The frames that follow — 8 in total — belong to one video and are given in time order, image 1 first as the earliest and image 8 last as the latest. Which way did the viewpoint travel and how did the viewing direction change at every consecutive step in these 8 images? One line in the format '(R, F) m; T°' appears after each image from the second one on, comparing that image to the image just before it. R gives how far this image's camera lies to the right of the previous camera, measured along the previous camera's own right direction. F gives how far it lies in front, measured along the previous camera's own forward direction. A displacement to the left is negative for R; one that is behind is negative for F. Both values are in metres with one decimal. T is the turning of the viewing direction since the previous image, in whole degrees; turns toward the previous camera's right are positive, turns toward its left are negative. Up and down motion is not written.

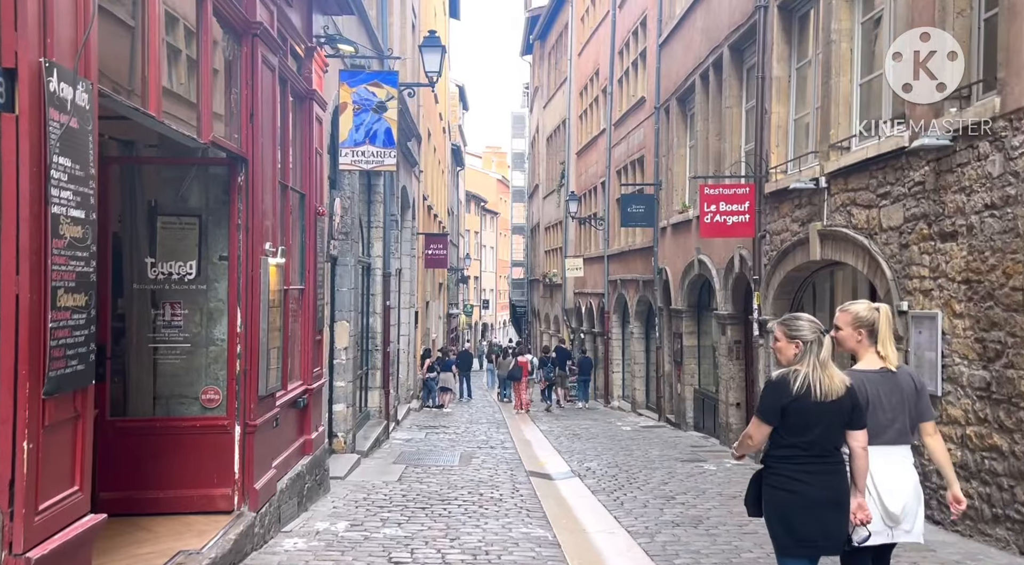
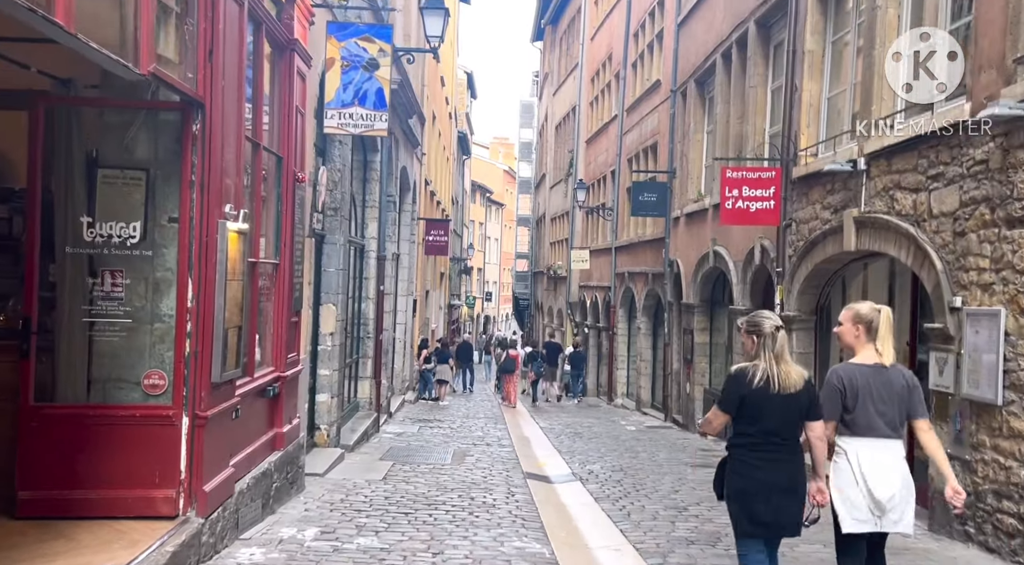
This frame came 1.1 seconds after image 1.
(0.0, +1.0) m; 0°
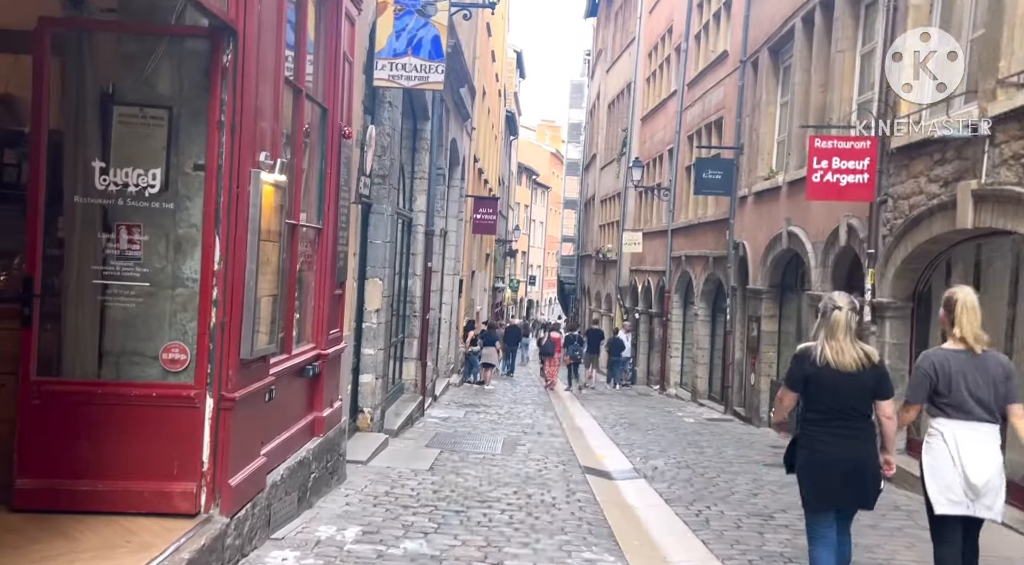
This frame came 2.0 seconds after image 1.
(-0.2, +0.9) m; -2°
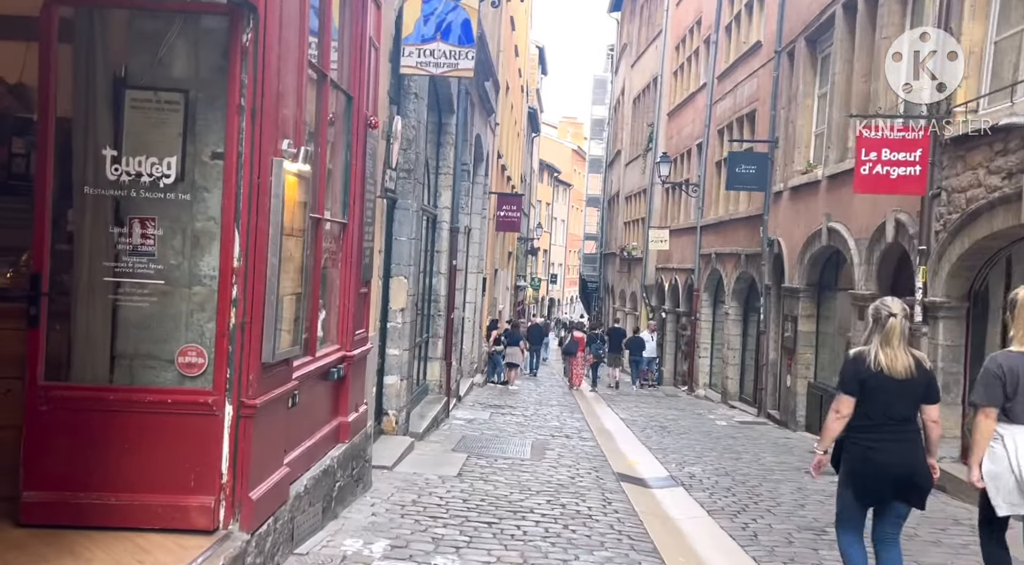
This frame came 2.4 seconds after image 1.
(-0.1, +0.4) m; -1°
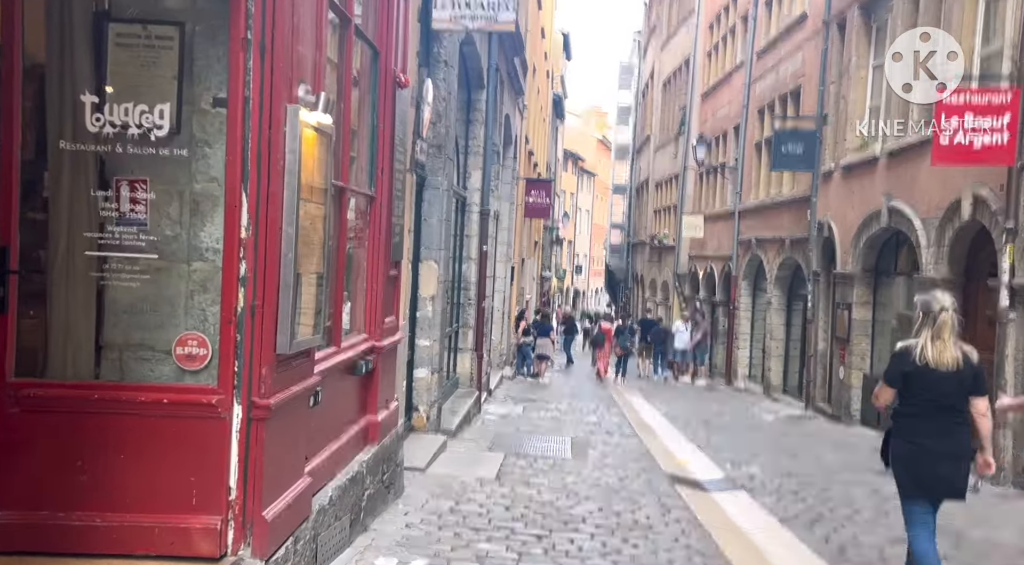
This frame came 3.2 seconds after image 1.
(-0.2, +0.8) m; -1°
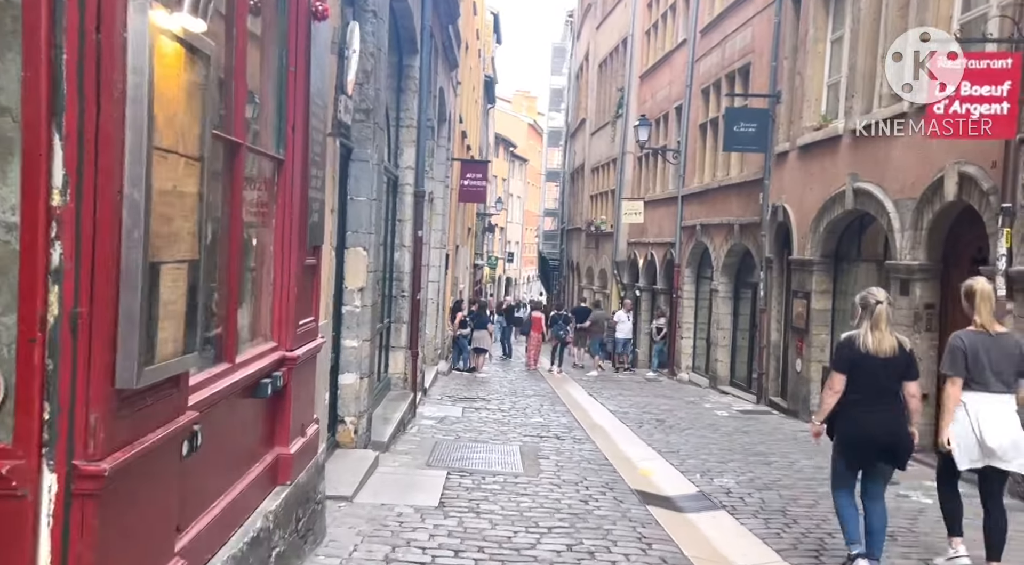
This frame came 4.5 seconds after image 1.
(-0.1, +1.3) m; +4°
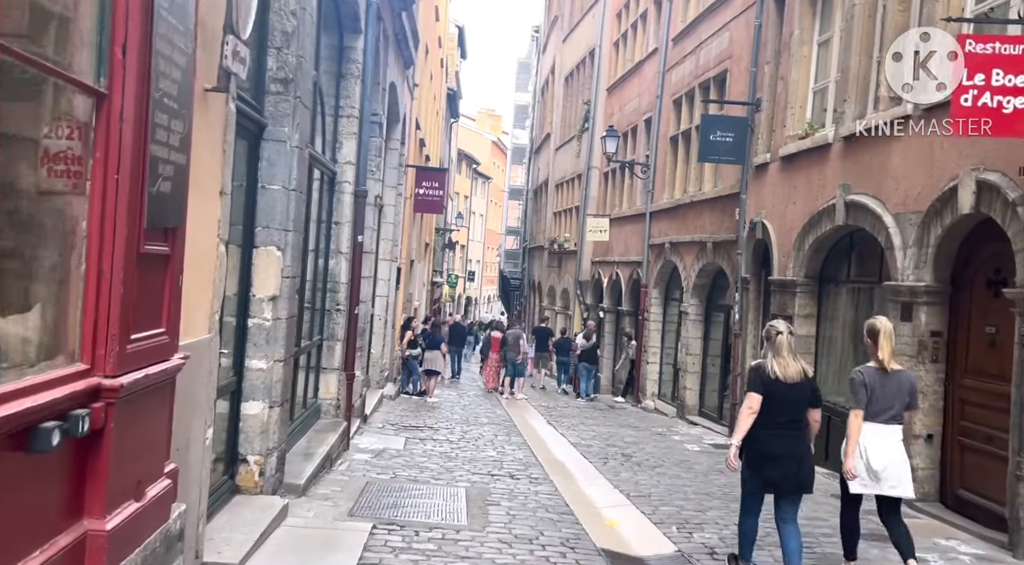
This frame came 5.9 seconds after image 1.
(+0.1, +1.5) m; +2°
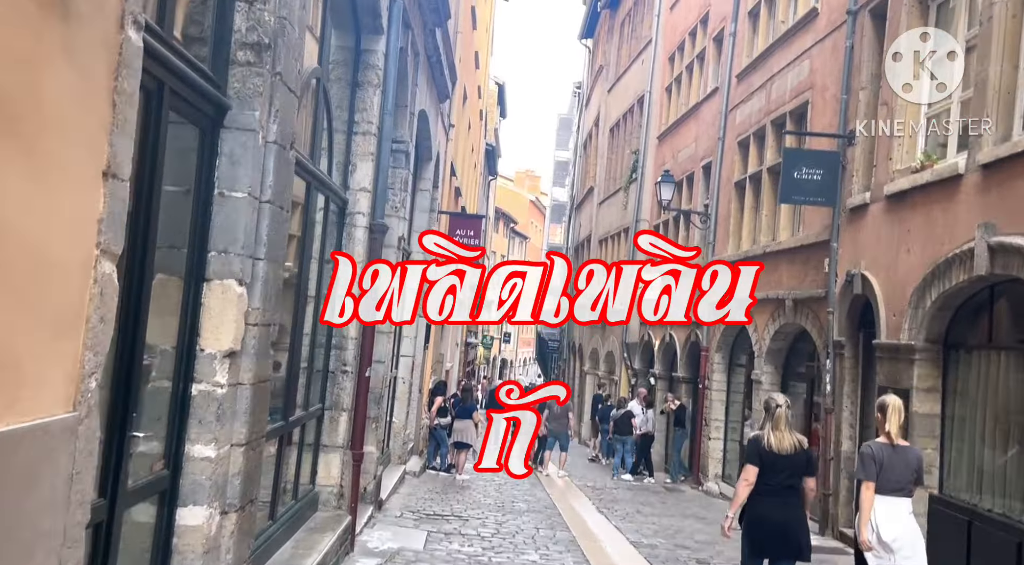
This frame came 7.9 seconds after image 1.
(-0.1, +2.3) m; -2°
